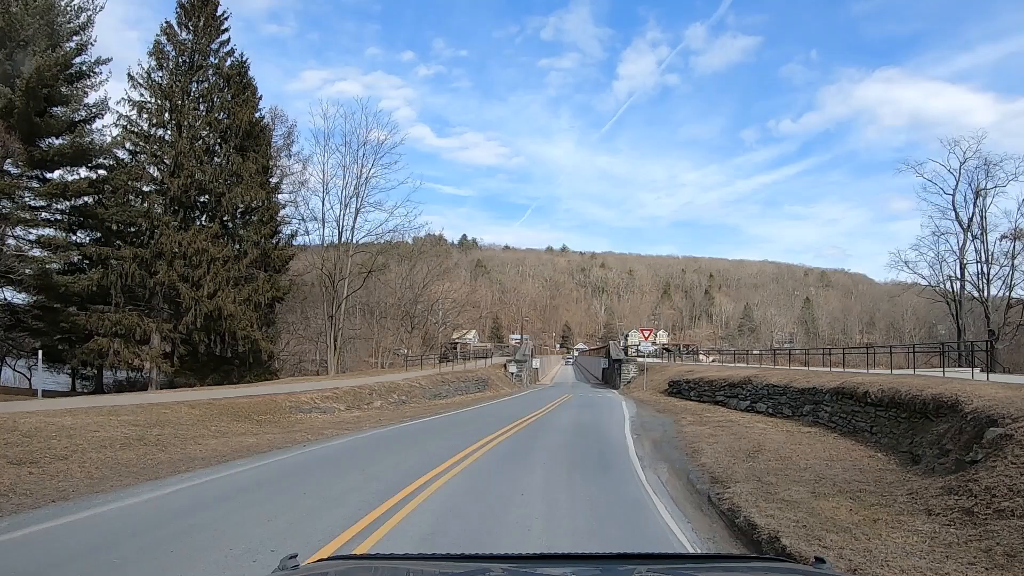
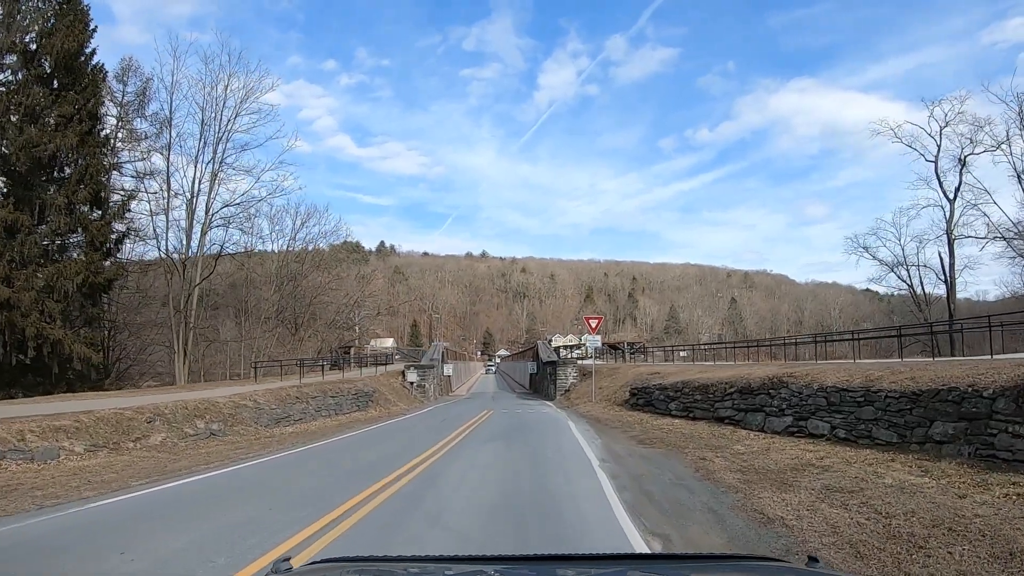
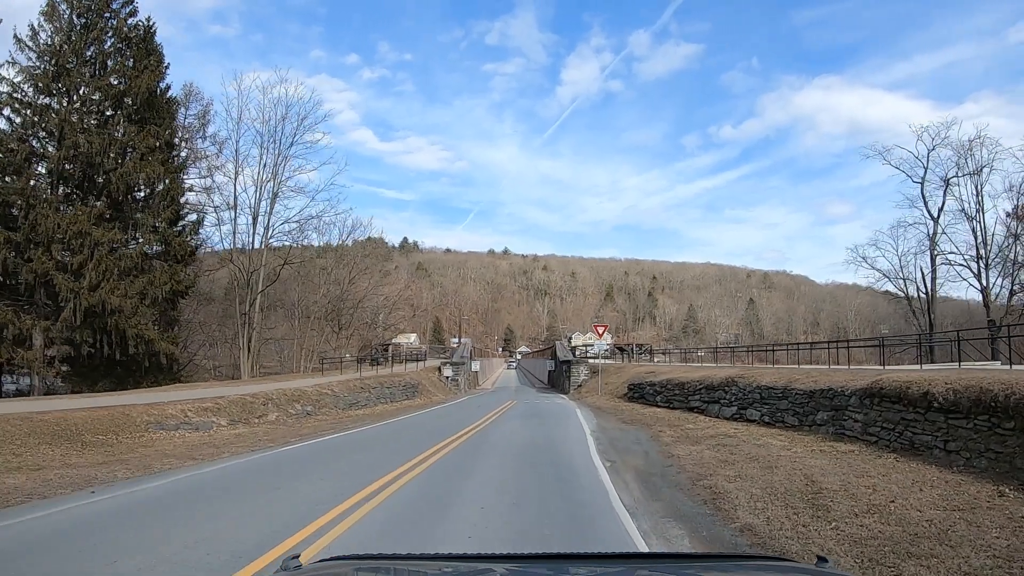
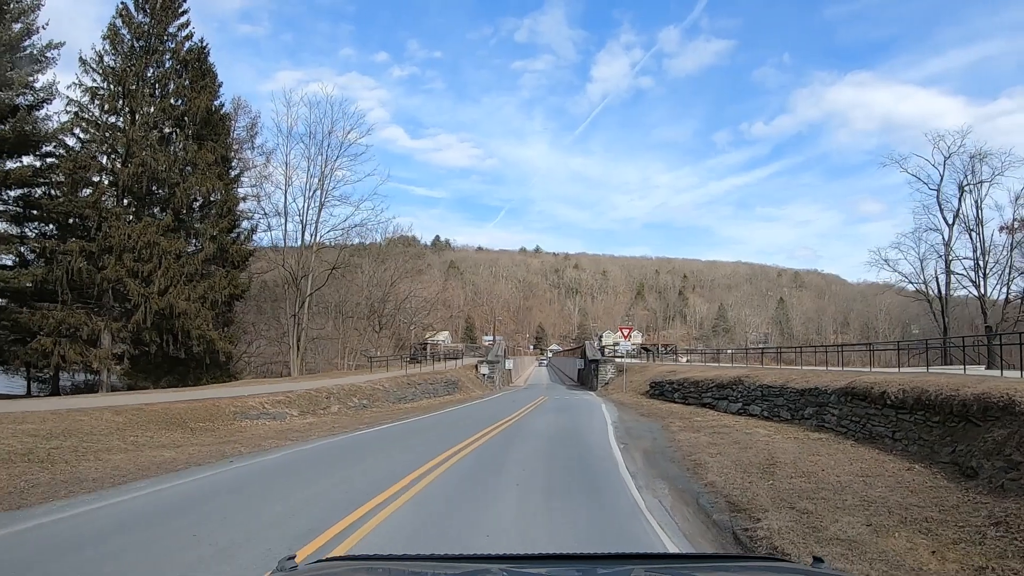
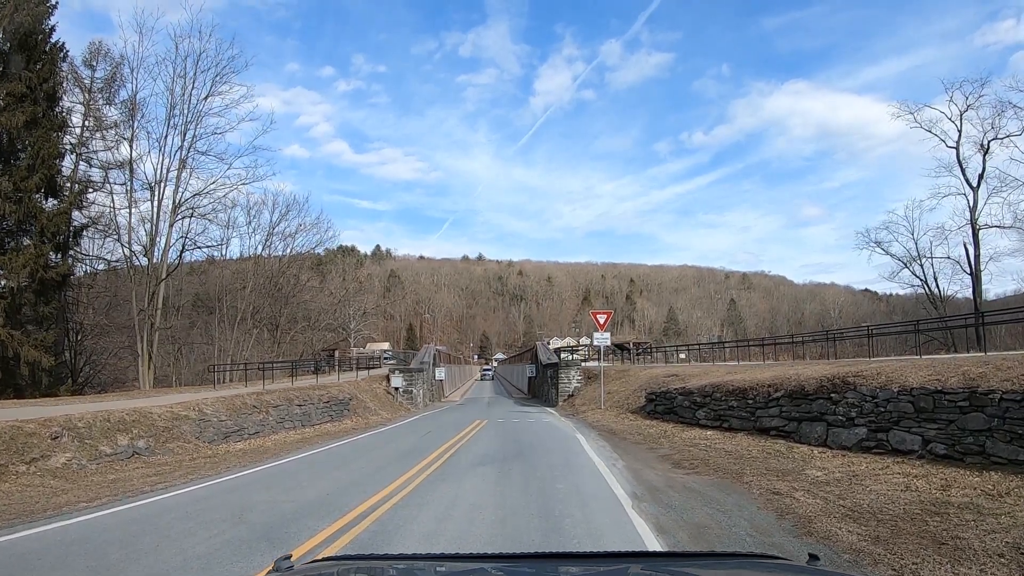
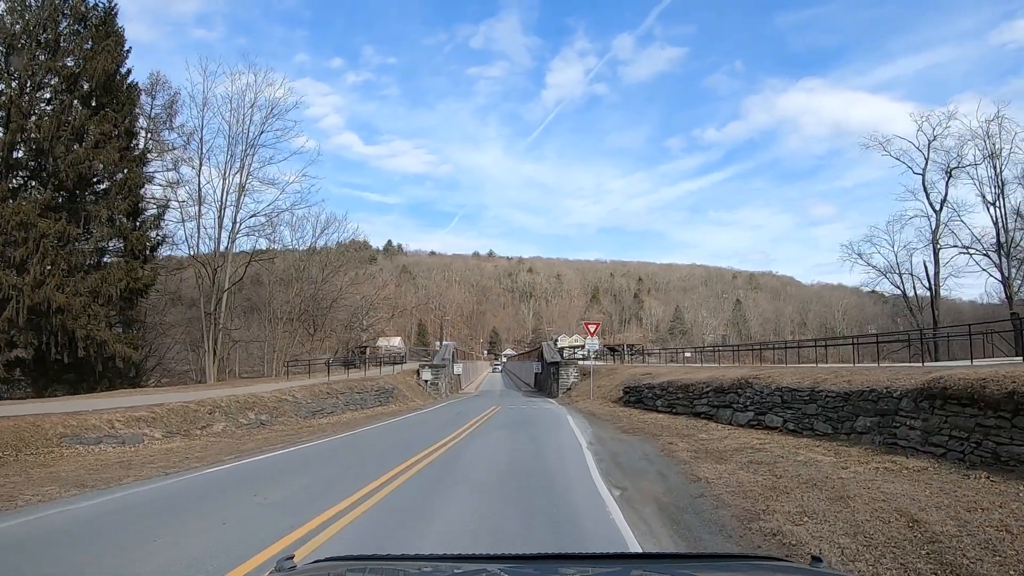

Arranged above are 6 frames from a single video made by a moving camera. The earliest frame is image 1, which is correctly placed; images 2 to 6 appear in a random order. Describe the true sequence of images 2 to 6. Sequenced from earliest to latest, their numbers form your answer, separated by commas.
4, 3, 6, 2, 5
